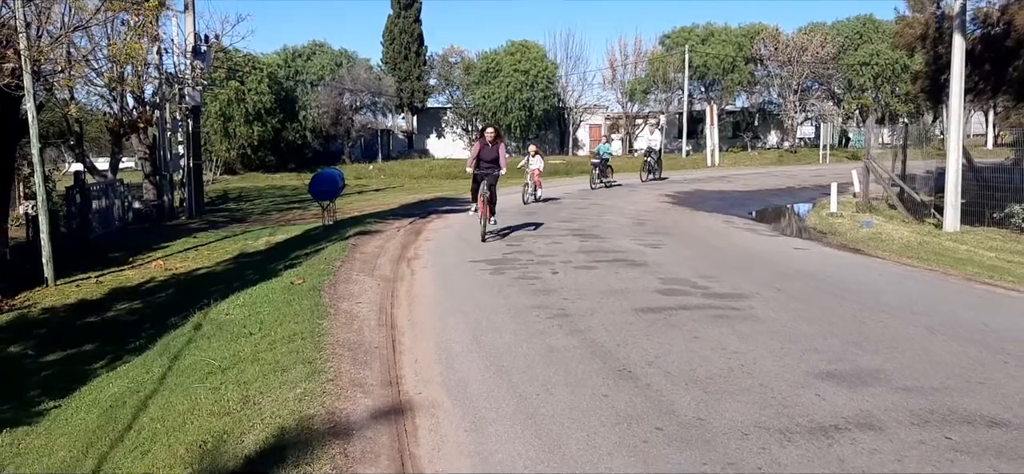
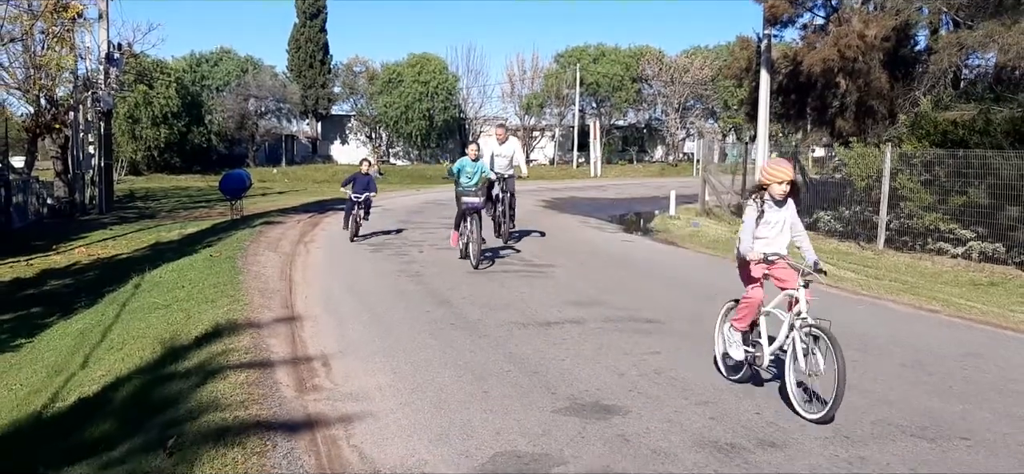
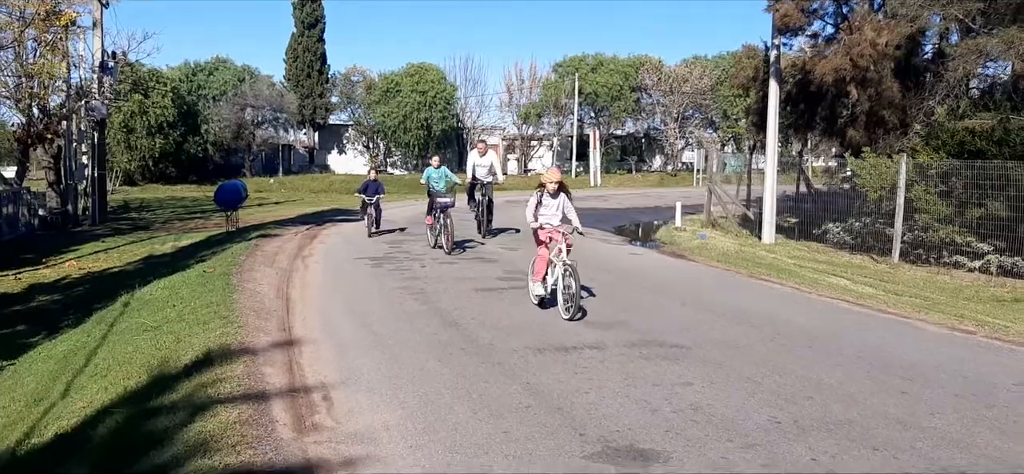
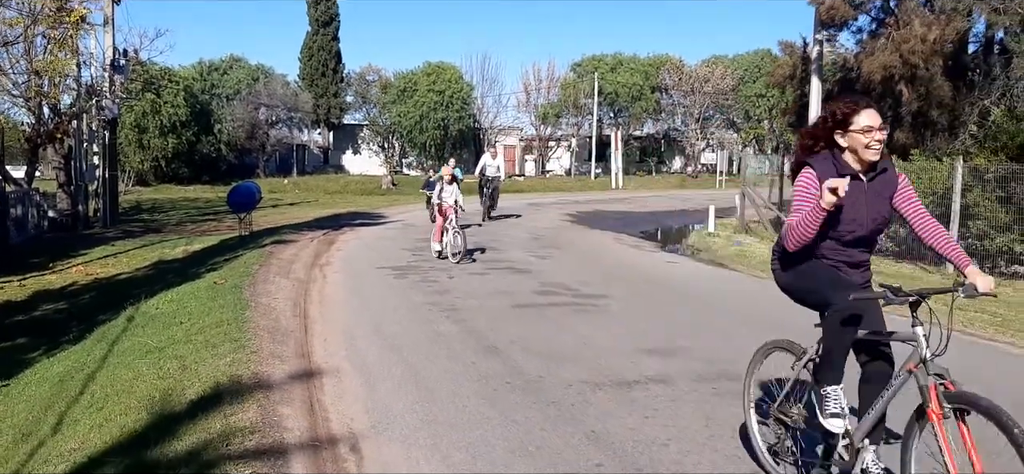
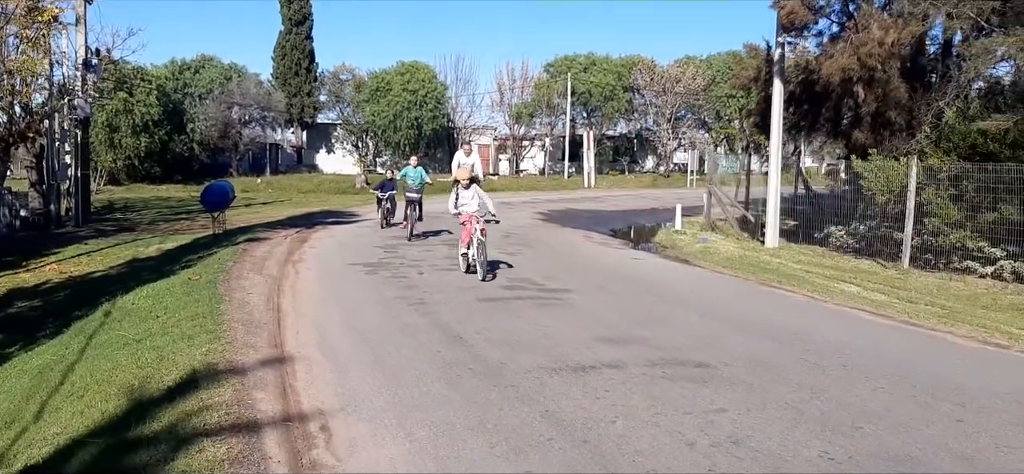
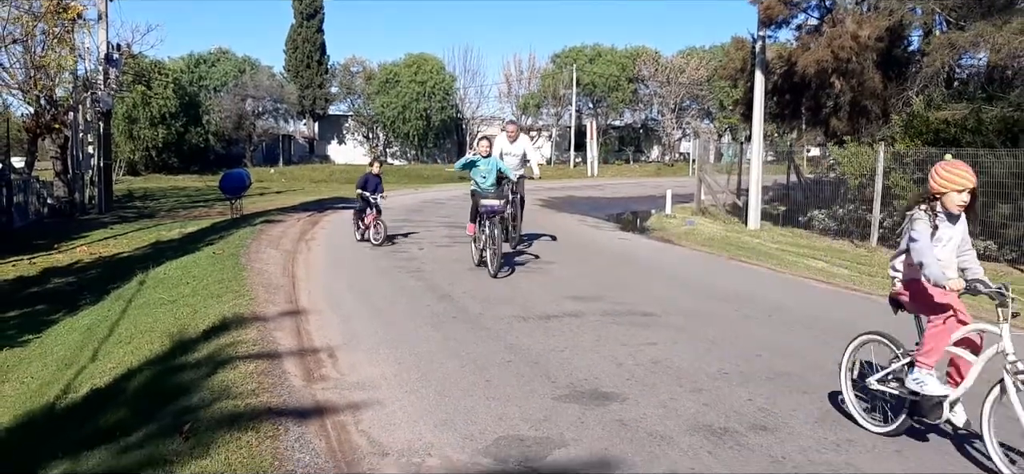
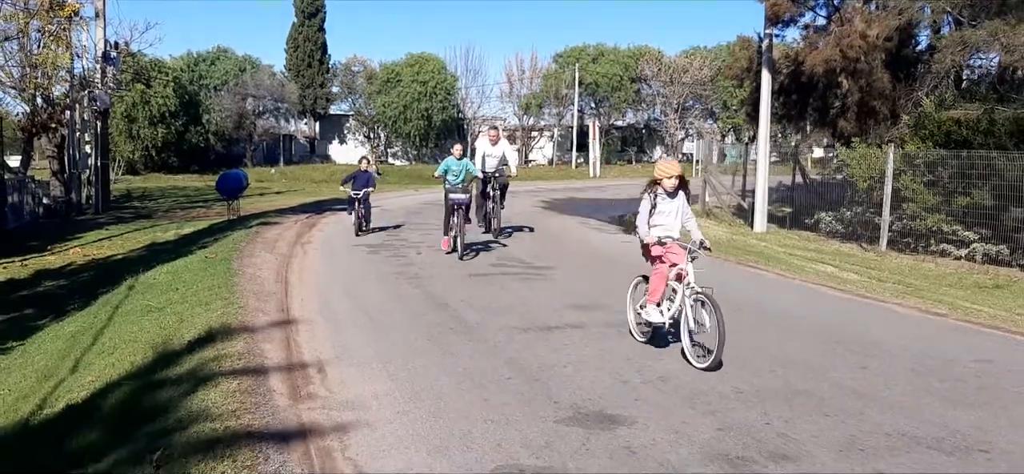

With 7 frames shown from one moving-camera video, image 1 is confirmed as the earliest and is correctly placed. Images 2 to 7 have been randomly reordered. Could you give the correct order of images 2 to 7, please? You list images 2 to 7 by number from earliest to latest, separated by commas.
4, 5, 3, 7, 2, 6
